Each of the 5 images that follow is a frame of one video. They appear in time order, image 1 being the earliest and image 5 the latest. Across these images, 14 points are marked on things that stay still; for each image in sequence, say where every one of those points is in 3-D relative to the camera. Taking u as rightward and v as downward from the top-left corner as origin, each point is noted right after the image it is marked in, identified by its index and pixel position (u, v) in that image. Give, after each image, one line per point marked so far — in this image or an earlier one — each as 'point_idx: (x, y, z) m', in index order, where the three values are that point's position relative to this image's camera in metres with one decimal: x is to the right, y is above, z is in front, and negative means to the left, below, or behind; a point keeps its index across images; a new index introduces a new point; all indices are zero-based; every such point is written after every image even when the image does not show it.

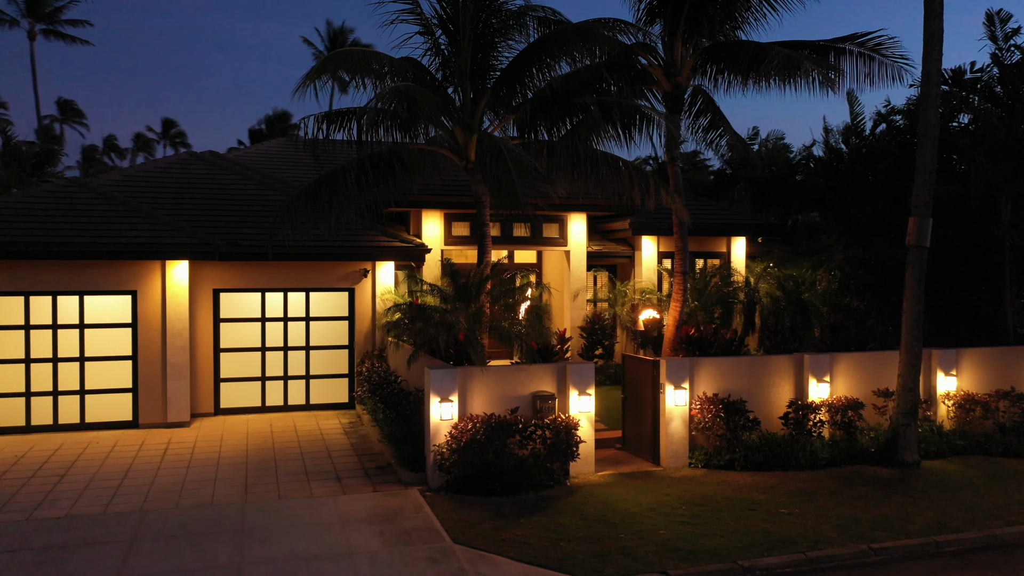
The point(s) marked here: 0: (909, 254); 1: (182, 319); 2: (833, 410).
0: (+5.3, +0.5, +9.8) m
1: (-6.0, -0.6, +13.3) m
2: (+4.7, -1.8, +10.7) m
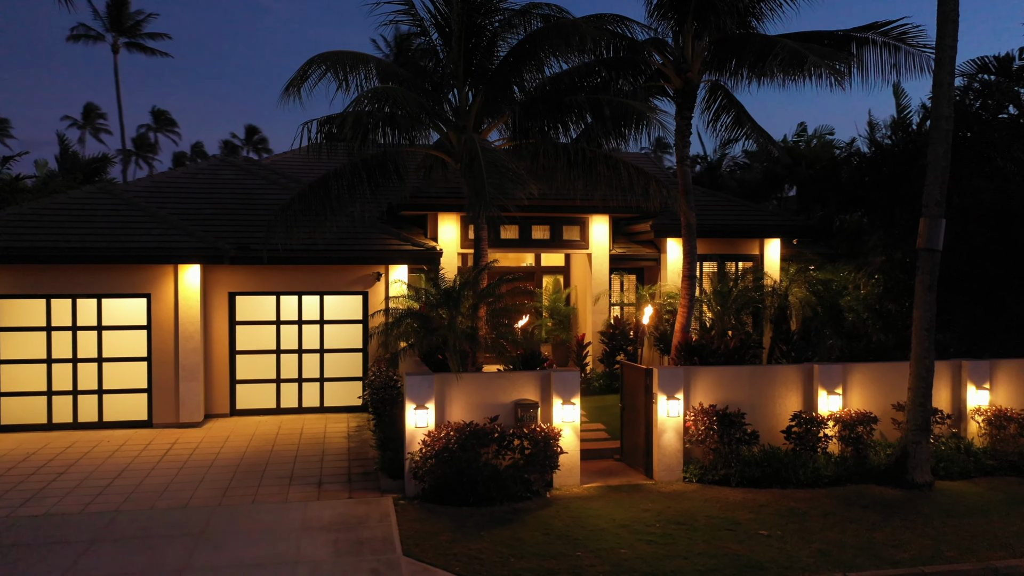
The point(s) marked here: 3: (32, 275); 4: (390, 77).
0: (+5.0, +0.4, +9.0) m
1: (-5.9, -0.6, +13.6) m
2: (+4.5, -1.9, +10.0) m
3: (-8.7, +0.2, +13.2) m
4: (-1.9, +3.2, +10.8) m
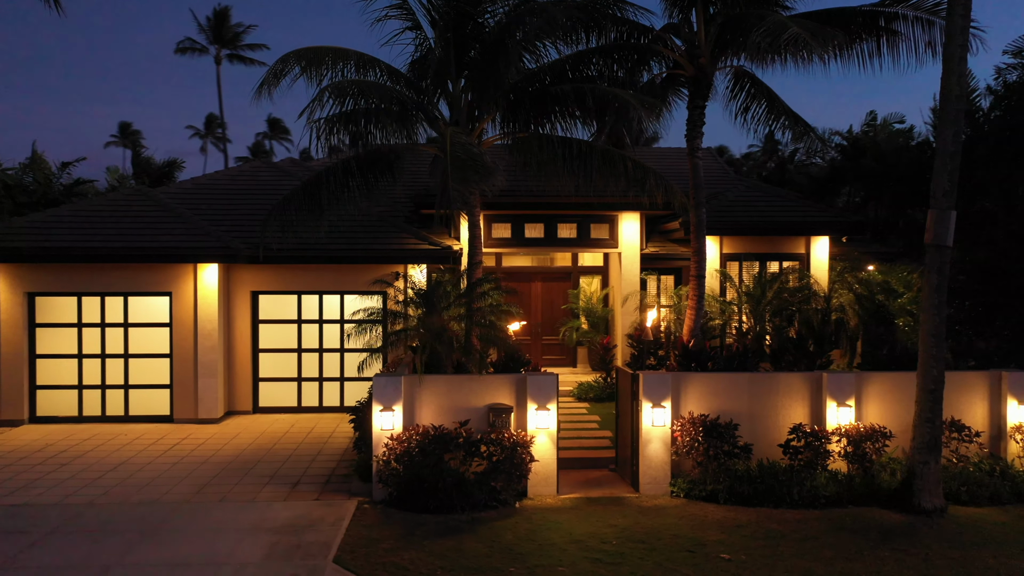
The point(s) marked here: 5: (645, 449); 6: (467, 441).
0: (+4.5, +0.4, +8.0) m
1: (-5.7, -0.6, +14.0) m
2: (+4.1, -1.9, +9.1) m
3: (-8.5, +0.2, +13.9) m
4: (-2.1, +3.2, +10.6) m
5: (+1.7, -2.0, +9.3) m
6: (-0.5, -1.9, +8.9) m
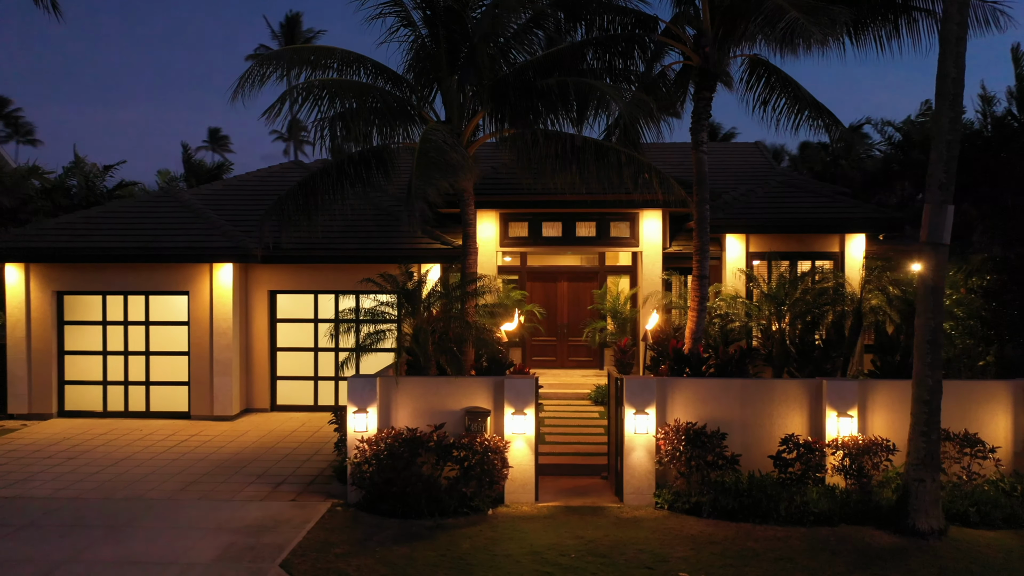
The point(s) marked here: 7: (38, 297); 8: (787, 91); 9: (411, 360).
0: (+4.1, +0.4, +7.3) m
1: (-5.5, -0.6, +14.2) m
2: (+3.8, -1.9, +8.4) m
3: (-8.3, +0.3, +14.4) m
4: (-2.2, +3.2, +10.6) m
5: (+1.4, -2.0, +8.9) m
6: (-0.9, -1.9, +8.7) m
7: (-9.3, -0.2, +14.4) m
8: (+4.6, +3.4, +12.5) m
9: (-1.4, -1.0, +10.0) m
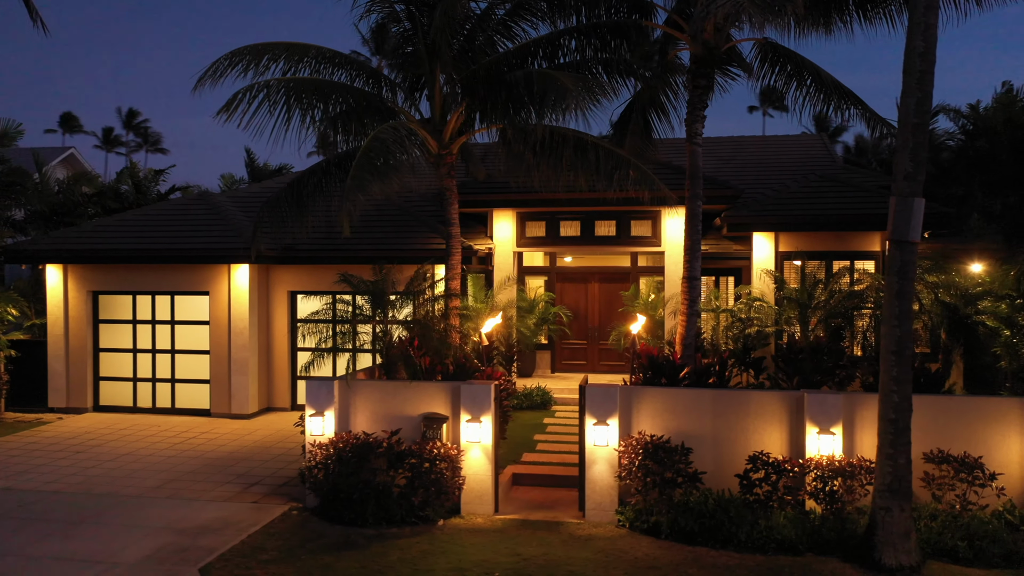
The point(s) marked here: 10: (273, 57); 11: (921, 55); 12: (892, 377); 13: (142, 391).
0: (+3.3, +0.3, +6.5) m
1: (-5.3, -0.6, +14.5) m
2: (+3.2, -1.9, +7.6) m
3: (-8.0, +0.2, +15.1) m
4: (-2.5, +3.1, +10.5) m
5: (+0.9, -2.1, +8.4) m
6: (-1.4, -1.9, +8.5) m
7: (-9.0, -0.2, +15.2) m
8: (+4.5, +3.3, +11.6) m
9: (-1.8, -1.0, +9.9) m
10: (-3.2, +3.2, +10.2) m
11: (+3.5, +2.0, +6.3) m
12: (+3.4, -0.8, +6.5) m
13: (-7.7, -2.1, +15.2) m
